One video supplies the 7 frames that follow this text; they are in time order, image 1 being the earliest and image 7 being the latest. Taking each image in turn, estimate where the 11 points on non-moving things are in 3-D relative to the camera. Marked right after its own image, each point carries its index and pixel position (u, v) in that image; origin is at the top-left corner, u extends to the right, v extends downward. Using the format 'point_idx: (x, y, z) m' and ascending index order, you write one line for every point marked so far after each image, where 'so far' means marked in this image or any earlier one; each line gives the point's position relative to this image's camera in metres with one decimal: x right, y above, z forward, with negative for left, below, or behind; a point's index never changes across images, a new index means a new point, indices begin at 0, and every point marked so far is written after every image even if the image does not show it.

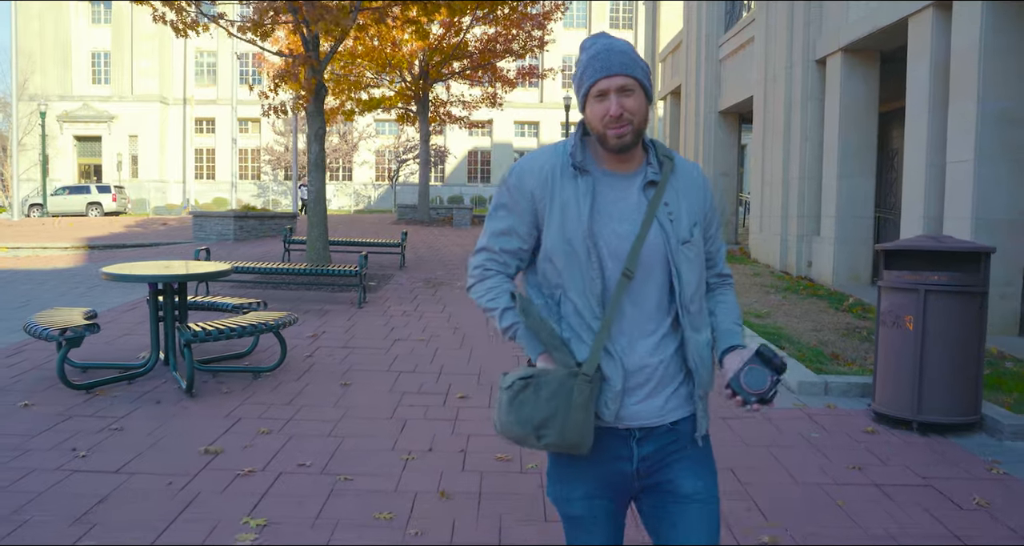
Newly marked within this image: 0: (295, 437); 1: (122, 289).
0: (-1.3, -0.9, +4.8) m
1: (-4.8, -0.2, +10.3) m
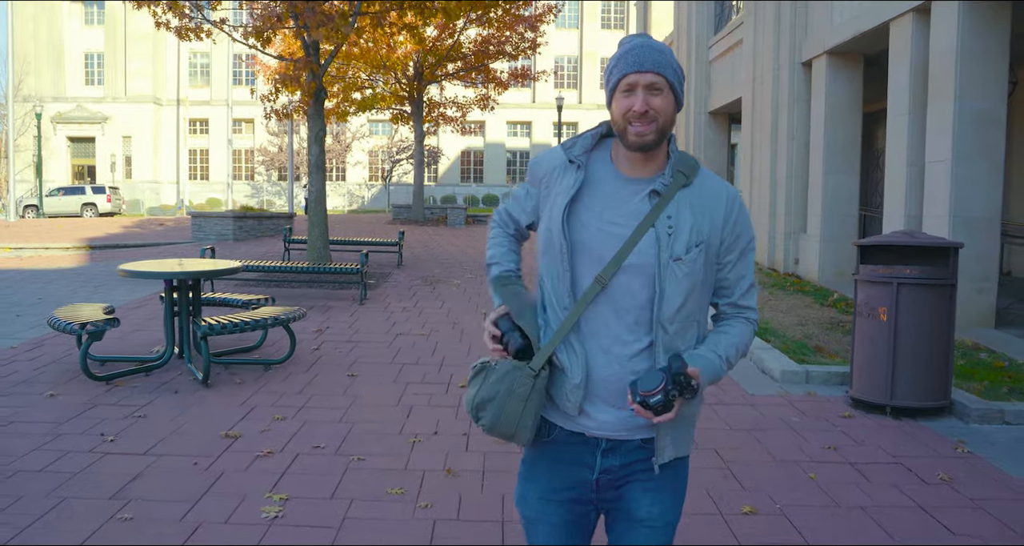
0: (-1.3, -0.9, +5.1) m
1: (-4.9, -0.2, +10.6) m
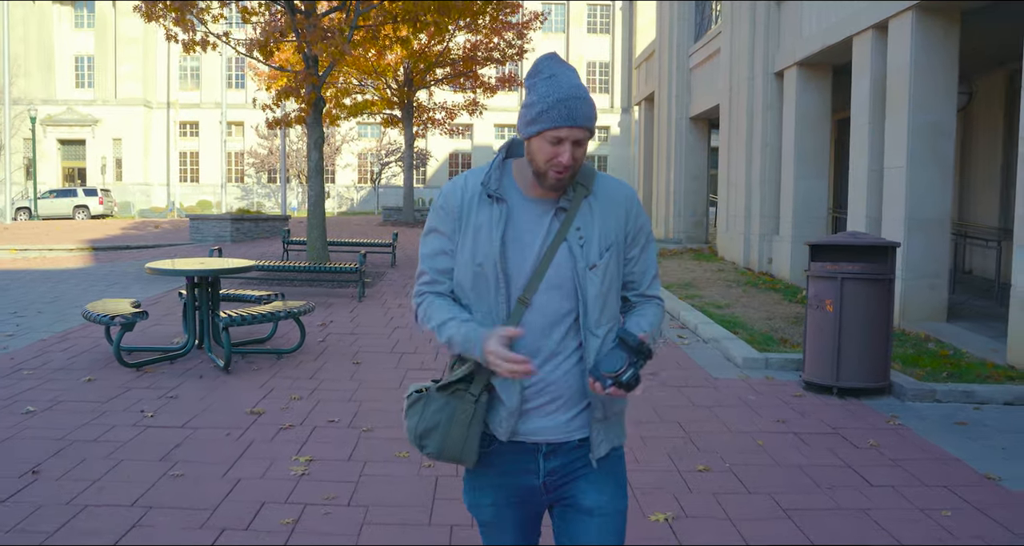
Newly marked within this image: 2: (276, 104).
0: (-1.3, -0.9, +5.8) m
1: (-5.0, -0.1, +11.2) m
2: (-3.9, +2.9, +13.9) m
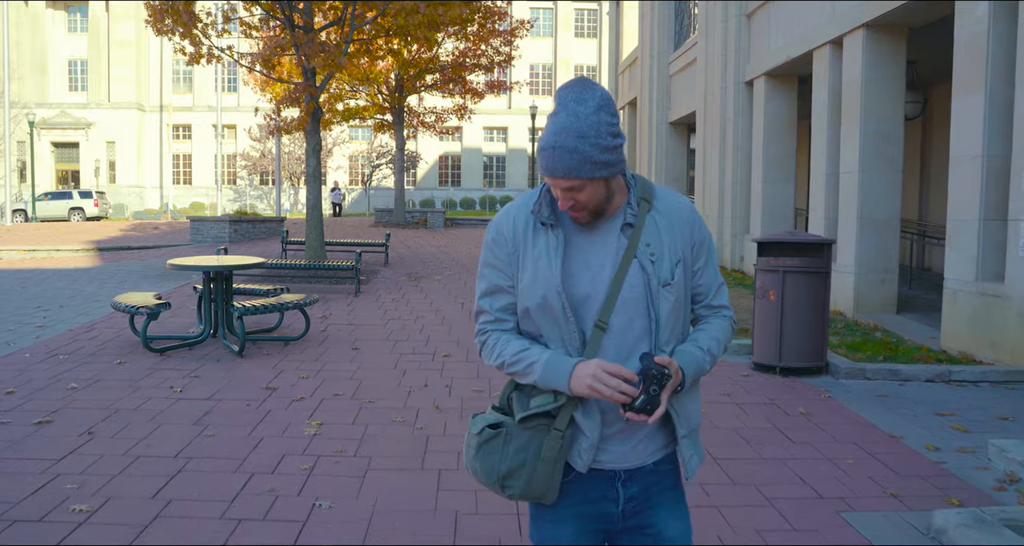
0: (-1.5, -0.8, +6.6) m
1: (-5.3, -0.1, +12.0) m
2: (-4.2, +2.9, +14.7) m
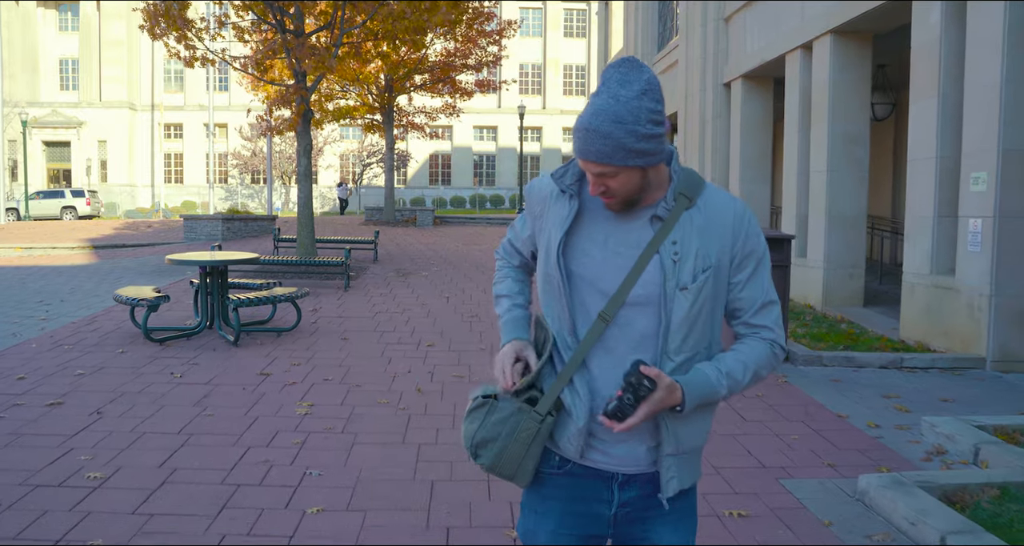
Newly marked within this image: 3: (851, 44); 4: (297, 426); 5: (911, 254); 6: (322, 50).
0: (-1.7, -0.8, +7.0) m
1: (-5.5, -0.1, +12.4) m
2: (-4.4, +2.9, +15.2) m
3: (+4.6, +3.1, +11.2) m
4: (-1.4, -1.0, +5.4) m
5: (+4.3, +0.2, +9.0) m
6: (-2.9, +3.4, +12.7) m
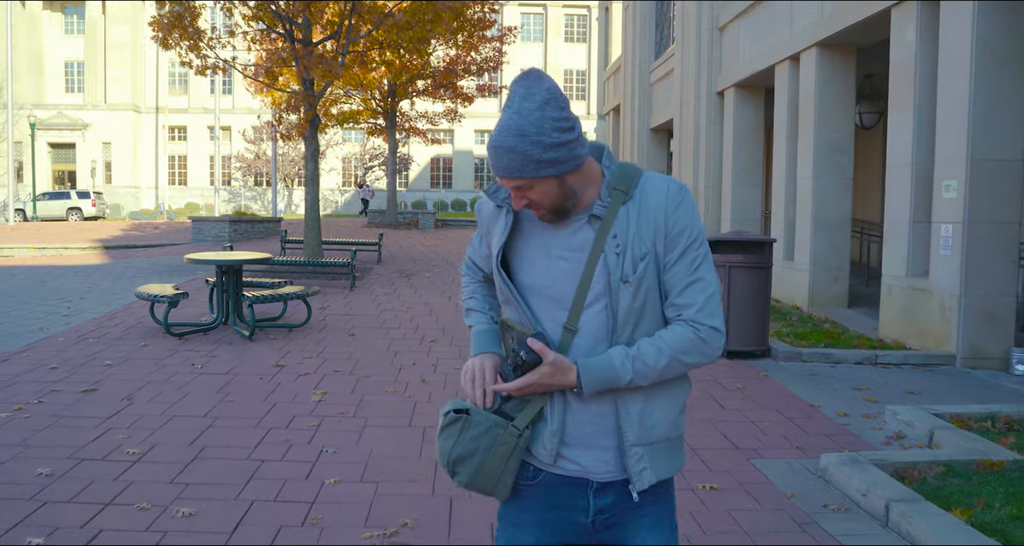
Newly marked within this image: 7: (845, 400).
0: (-1.7, -0.8, +7.5) m
1: (-5.5, -0.1, +12.9) m
2: (-4.4, +2.9, +15.7) m
3: (+4.6, +3.1, +11.8) m
4: (-1.4, -1.0, +5.9) m
5: (+4.3, +0.2, +9.5) m
6: (-2.9, +3.4, +13.2) m
7: (+2.7, -1.0, +6.6) m
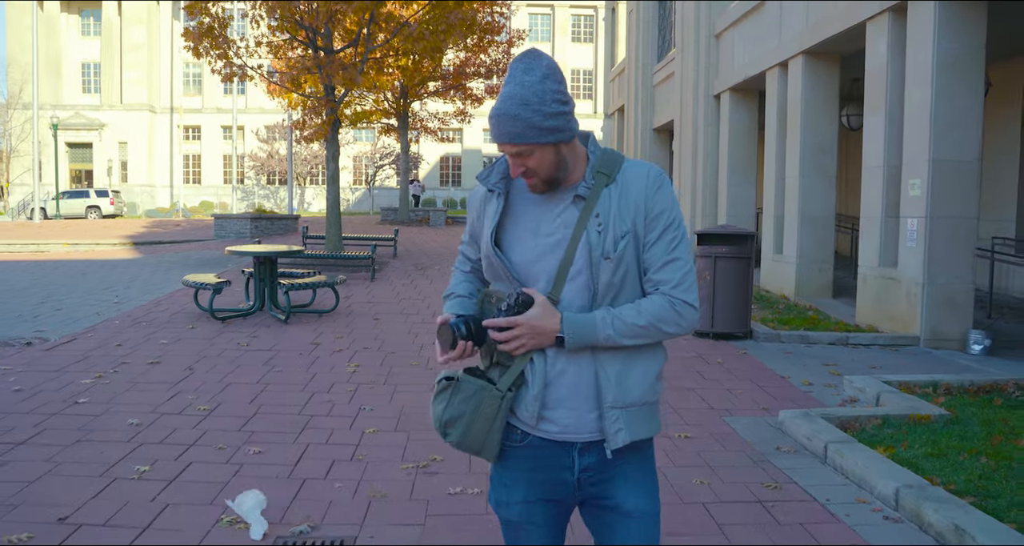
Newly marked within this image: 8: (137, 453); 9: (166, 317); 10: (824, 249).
0: (-1.6, -0.7, +8.5) m
1: (-5.4, +0.1, +13.9) m
2: (-4.3, +3.1, +16.6) m
3: (+4.7, +3.2, +12.6) m
4: (-1.4, -0.9, +6.8) m
5: (+4.4, +0.3, +10.4) m
6: (-2.8, +3.5, +14.2) m
7: (+2.7, -0.9, +7.6) m
8: (-2.3, -1.1, +5.0) m
9: (-4.0, -0.5, +9.5) m
10: (+4.8, +0.4, +12.8) m
